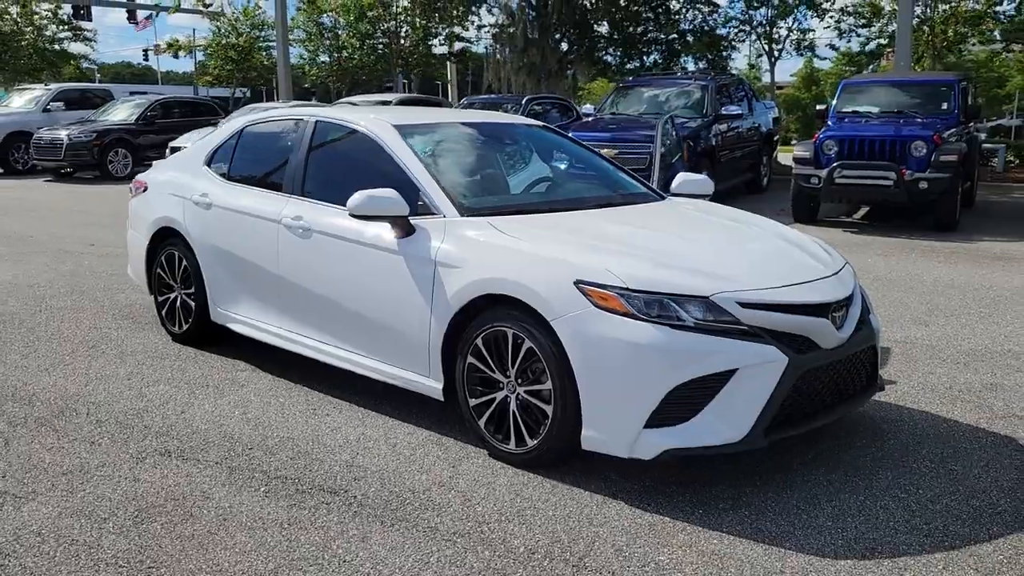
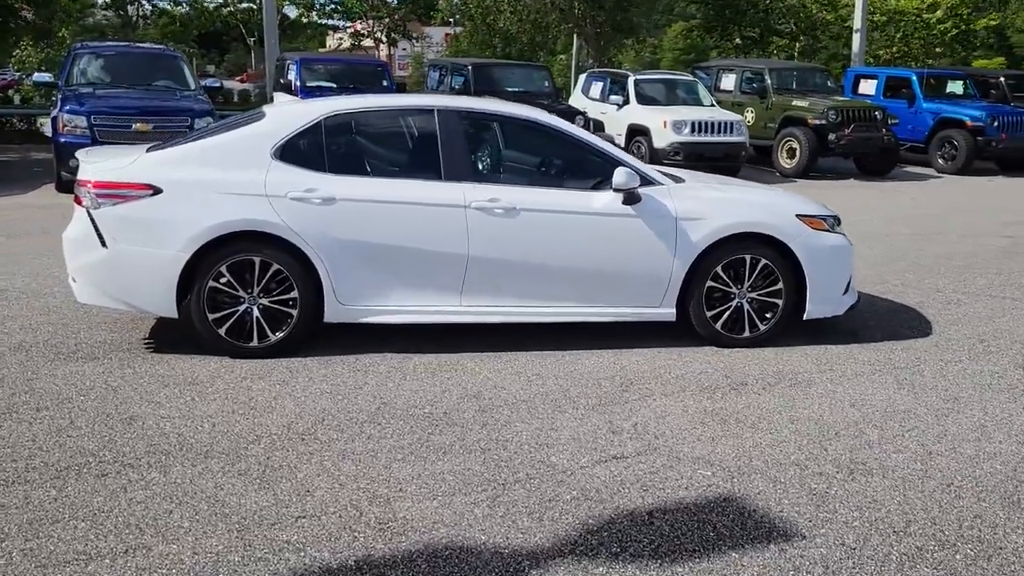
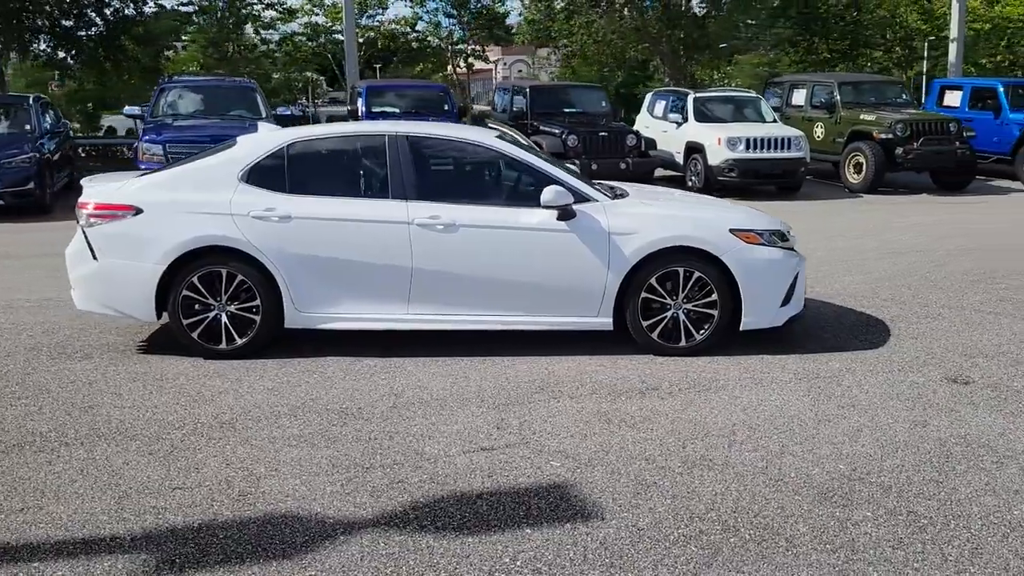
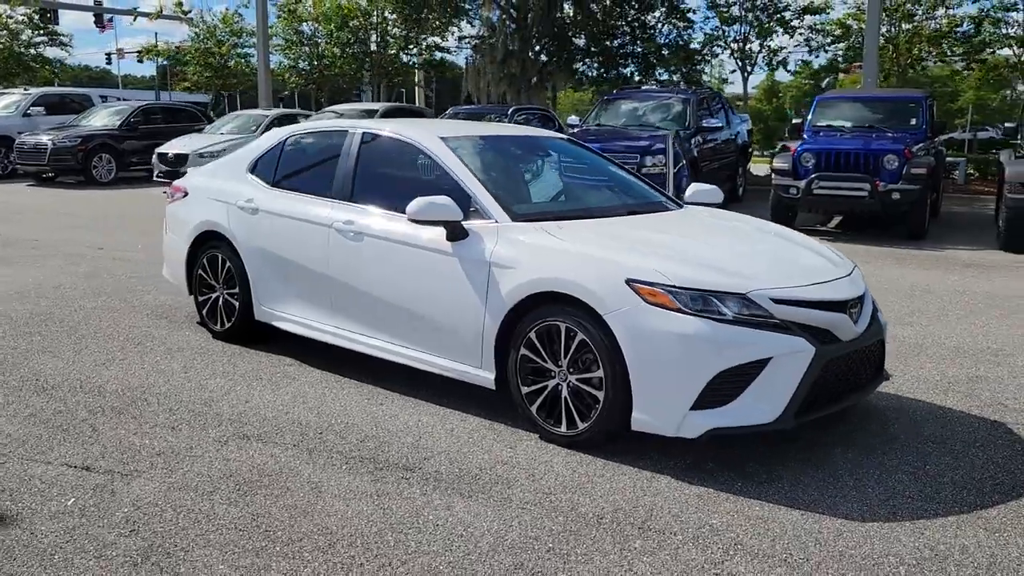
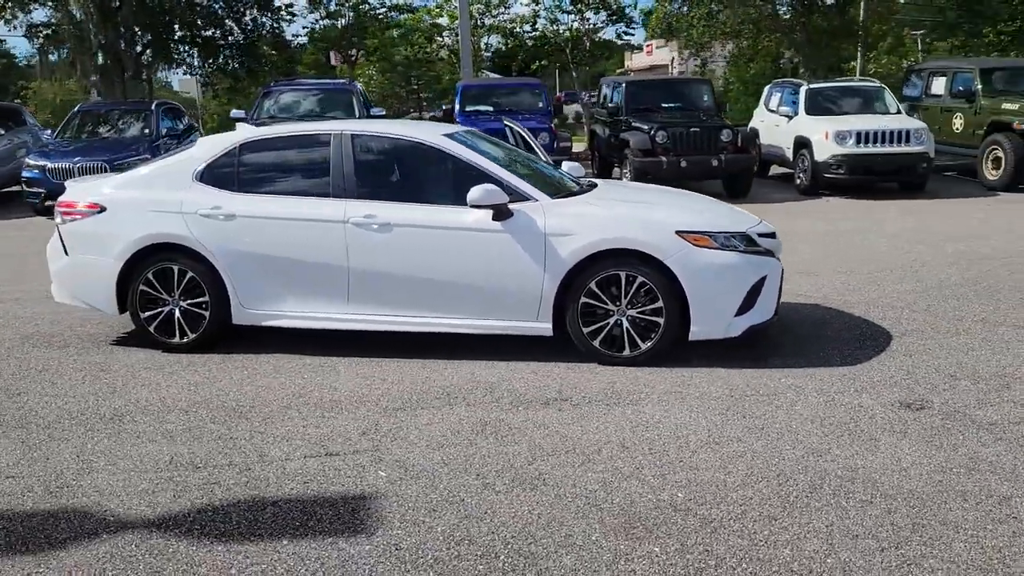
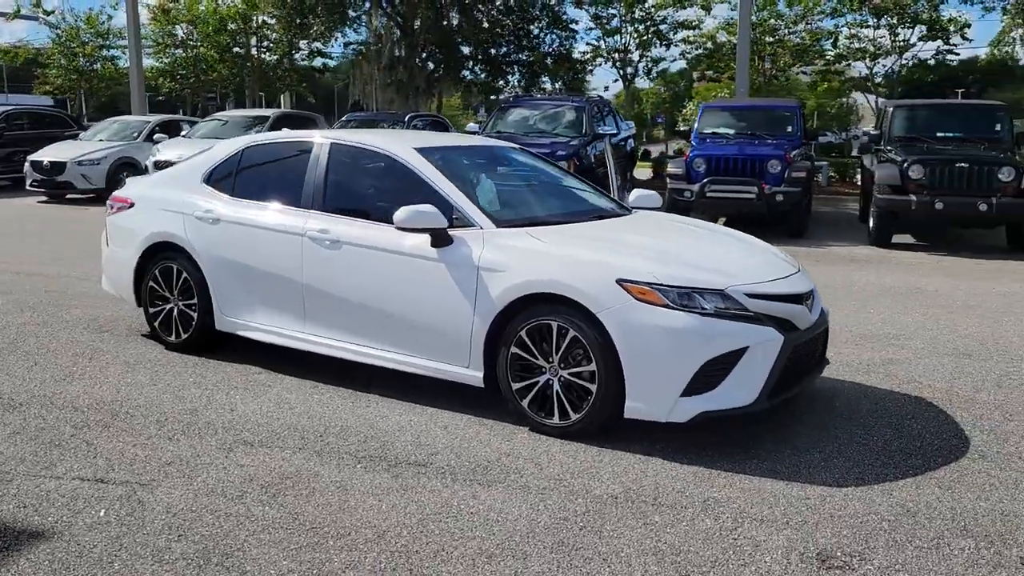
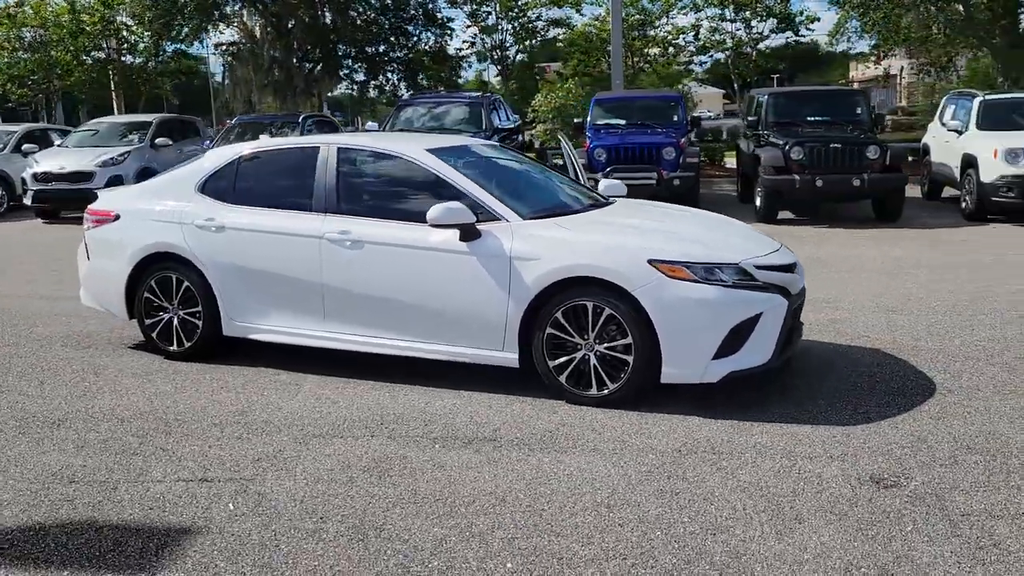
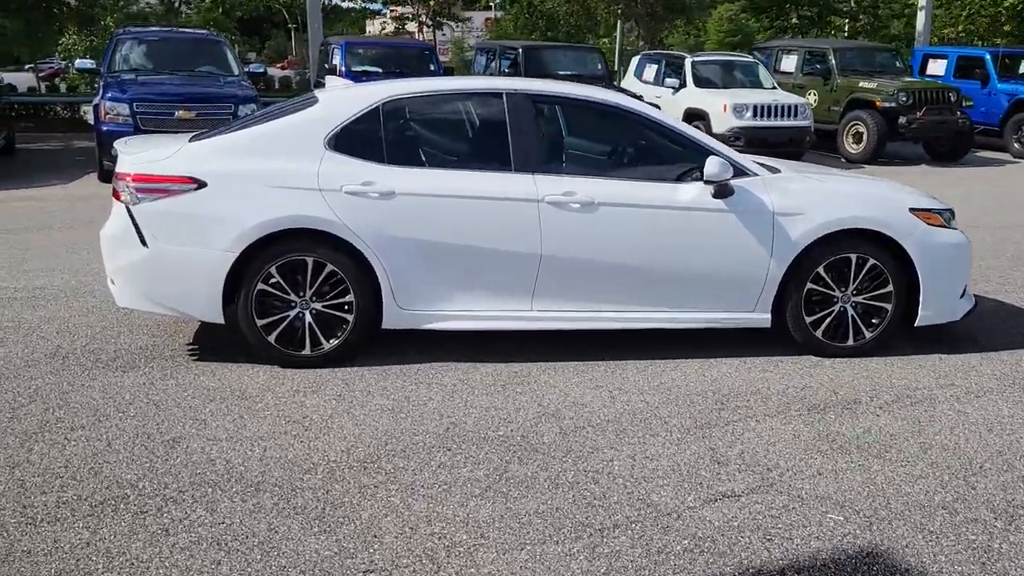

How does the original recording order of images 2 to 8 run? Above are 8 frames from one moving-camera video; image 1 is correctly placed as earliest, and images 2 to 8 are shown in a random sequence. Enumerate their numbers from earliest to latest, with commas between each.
4, 6, 7, 5, 3, 2, 8
